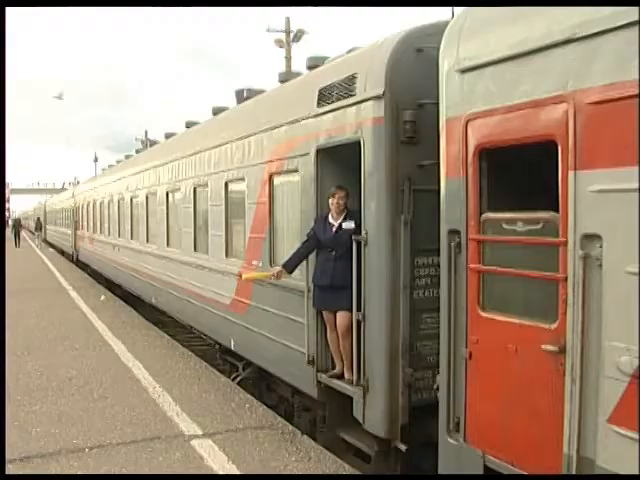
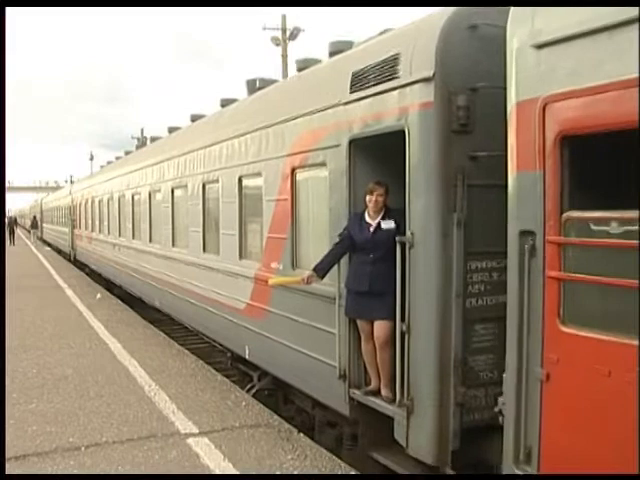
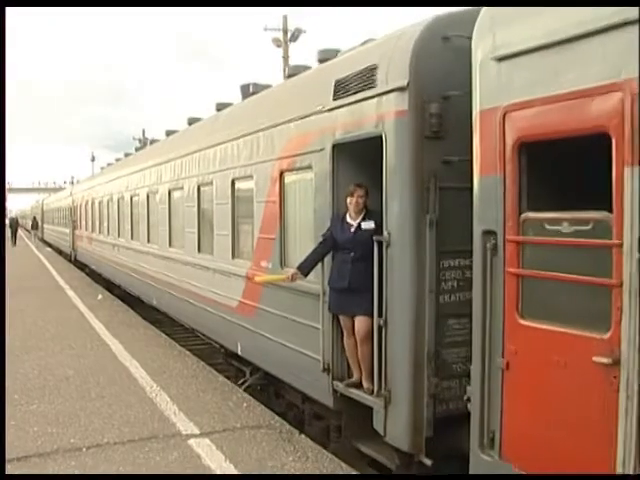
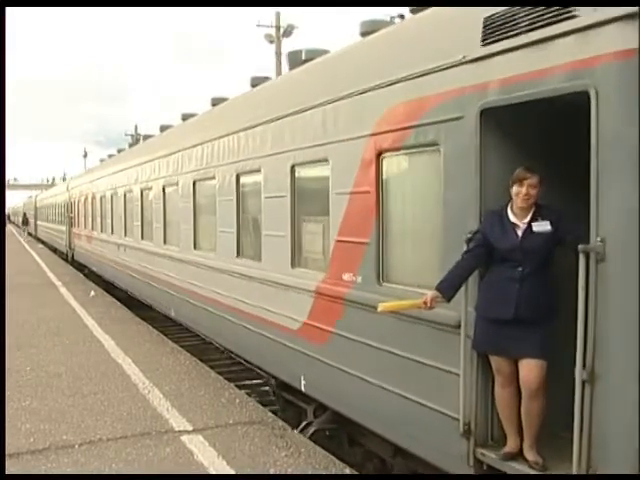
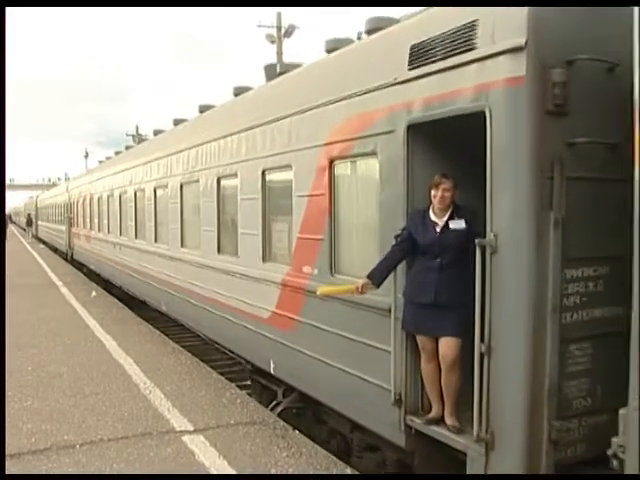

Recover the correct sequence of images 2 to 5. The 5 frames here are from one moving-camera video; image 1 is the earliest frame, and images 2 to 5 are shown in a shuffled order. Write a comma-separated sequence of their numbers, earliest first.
3, 2, 5, 4
